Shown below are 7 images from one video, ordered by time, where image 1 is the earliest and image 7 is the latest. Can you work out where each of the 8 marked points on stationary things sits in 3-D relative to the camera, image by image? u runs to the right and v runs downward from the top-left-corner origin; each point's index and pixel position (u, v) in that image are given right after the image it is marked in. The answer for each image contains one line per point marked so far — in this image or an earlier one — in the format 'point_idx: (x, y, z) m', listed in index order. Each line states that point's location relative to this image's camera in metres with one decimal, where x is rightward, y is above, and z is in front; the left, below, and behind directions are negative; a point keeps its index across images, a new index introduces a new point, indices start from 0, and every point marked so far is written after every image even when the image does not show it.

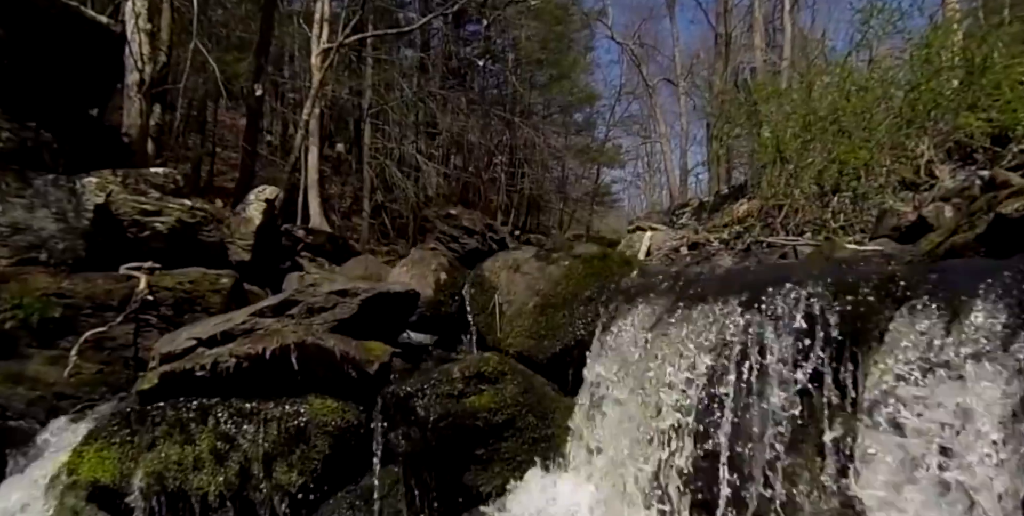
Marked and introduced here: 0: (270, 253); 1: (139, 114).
0: (-2.1, 0.0, +5.1) m
1: (-4.7, +1.8, +7.8) m
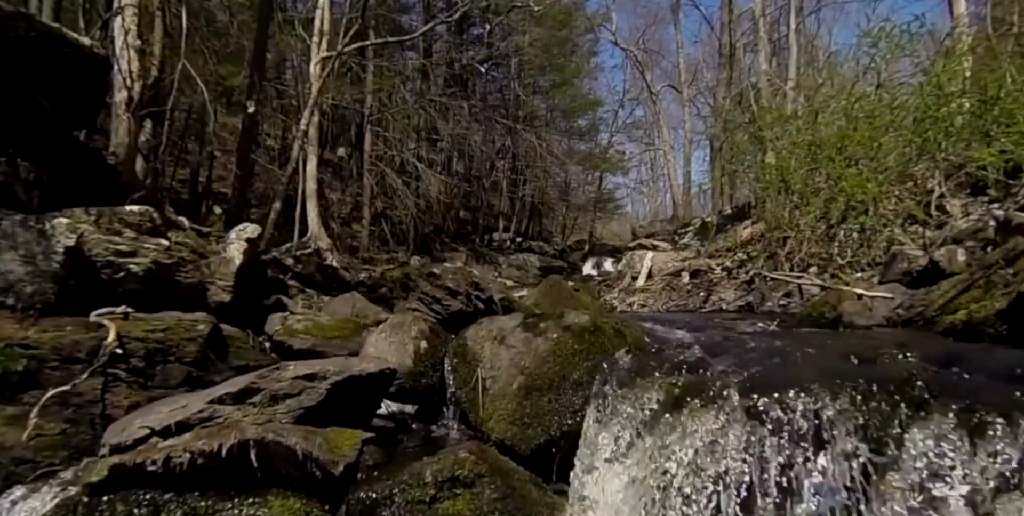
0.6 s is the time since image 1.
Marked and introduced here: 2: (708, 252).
0: (-2.1, -0.3, +4.9) m
1: (-4.8, +1.6, +7.6) m
2: (+3.0, +0.1, +9.1) m
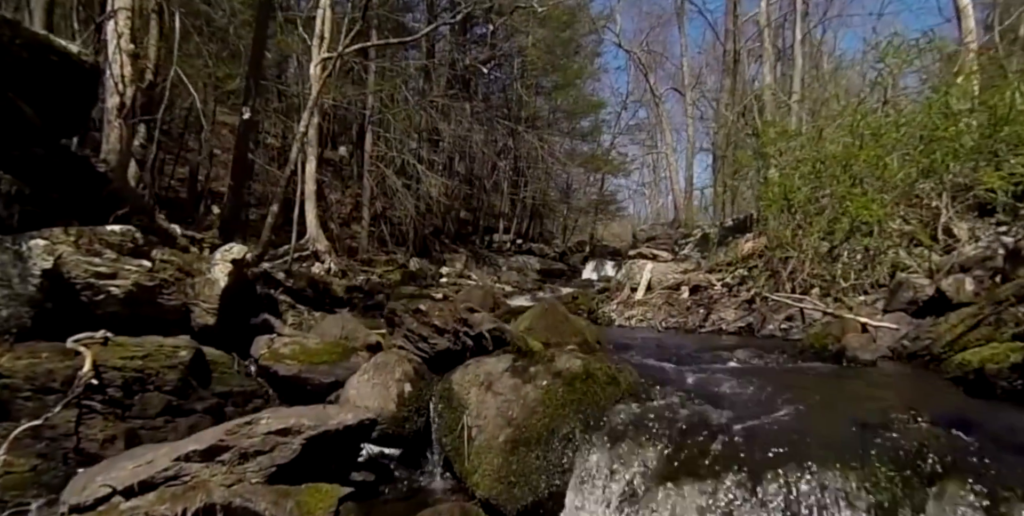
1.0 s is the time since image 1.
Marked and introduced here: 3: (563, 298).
0: (-2.2, -0.4, +4.8) m
1: (-4.8, +1.4, +7.4) m
2: (+2.9, -0.1, +9.0) m
3: (+1.2, -0.9, +14.1) m
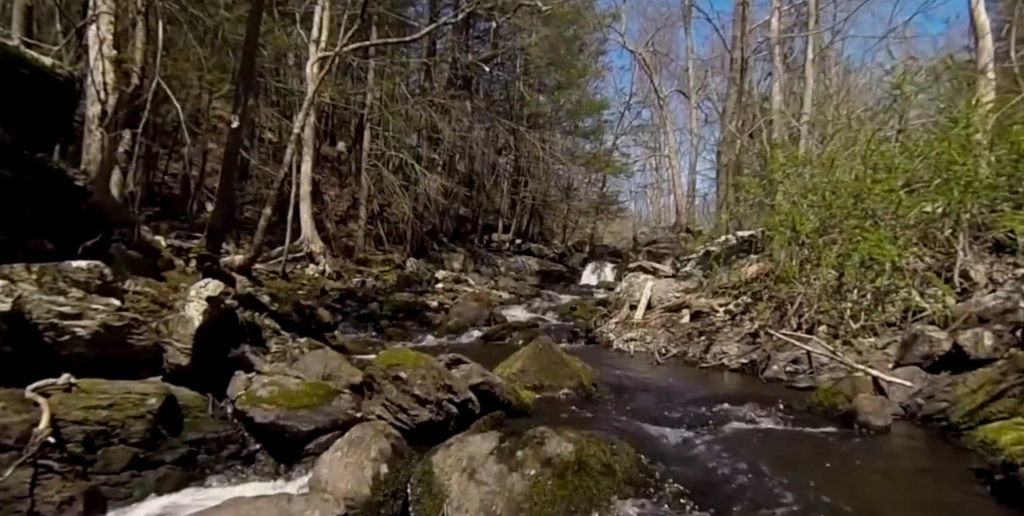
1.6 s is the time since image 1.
0: (-2.2, -0.7, +4.5) m
1: (-4.8, +1.3, +7.2) m
2: (+2.9, -0.4, +8.8) m
3: (+1.1, -1.1, +13.9) m
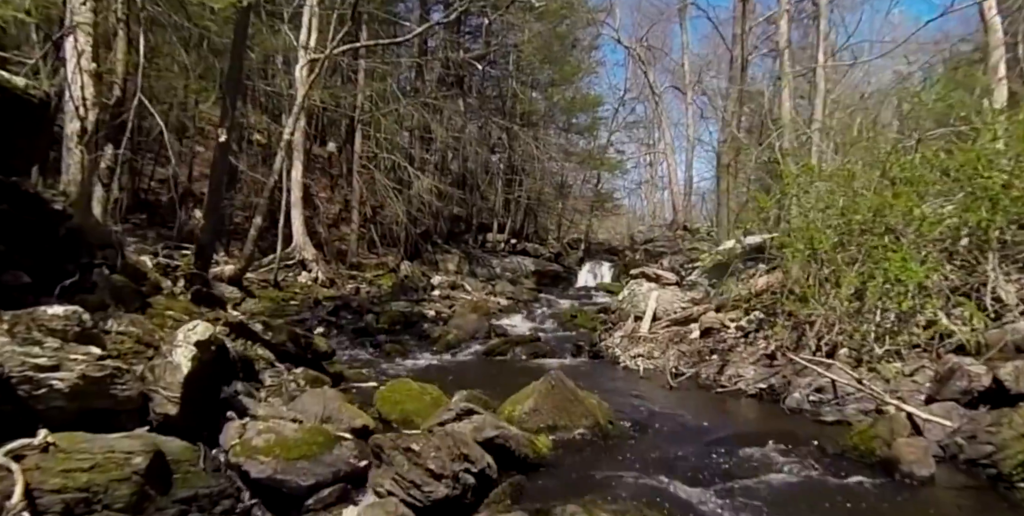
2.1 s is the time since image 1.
0: (-2.2, -0.9, +4.2) m
1: (-4.8, +1.0, +6.8) m
2: (+2.9, -0.6, +8.5) m
3: (+1.1, -1.3, +13.6) m
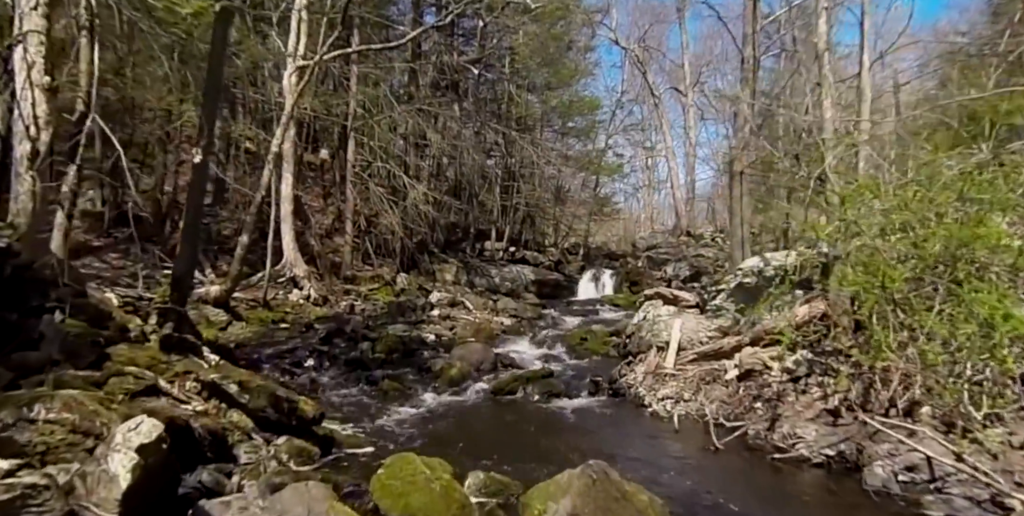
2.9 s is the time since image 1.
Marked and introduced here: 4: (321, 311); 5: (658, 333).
0: (-2.0, -1.3, +3.4) m
1: (-4.7, +0.6, +5.9) m
2: (+3.0, -0.9, +7.7) m
3: (+1.2, -1.7, +12.8) m
4: (-4.9, -1.4, +15.7) m
5: (+2.2, -1.1, +9.1) m
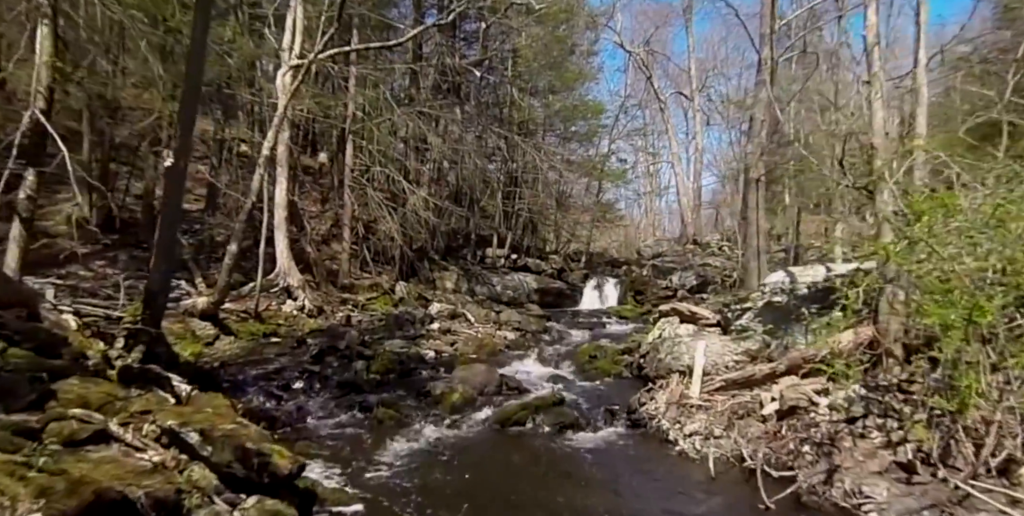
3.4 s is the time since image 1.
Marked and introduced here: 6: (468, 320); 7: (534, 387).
0: (-1.9, -1.5, +2.6) m
1: (-4.6, +0.4, +5.1) m
2: (+3.1, -1.1, +6.9) m
3: (+1.3, -1.9, +12.0) m
4: (-4.8, -1.6, +14.9) m
5: (+2.3, -1.3, +8.3) m
6: (-1.1, -1.5, +14.8) m
7: (+0.3, -2.0, +9.3) m
